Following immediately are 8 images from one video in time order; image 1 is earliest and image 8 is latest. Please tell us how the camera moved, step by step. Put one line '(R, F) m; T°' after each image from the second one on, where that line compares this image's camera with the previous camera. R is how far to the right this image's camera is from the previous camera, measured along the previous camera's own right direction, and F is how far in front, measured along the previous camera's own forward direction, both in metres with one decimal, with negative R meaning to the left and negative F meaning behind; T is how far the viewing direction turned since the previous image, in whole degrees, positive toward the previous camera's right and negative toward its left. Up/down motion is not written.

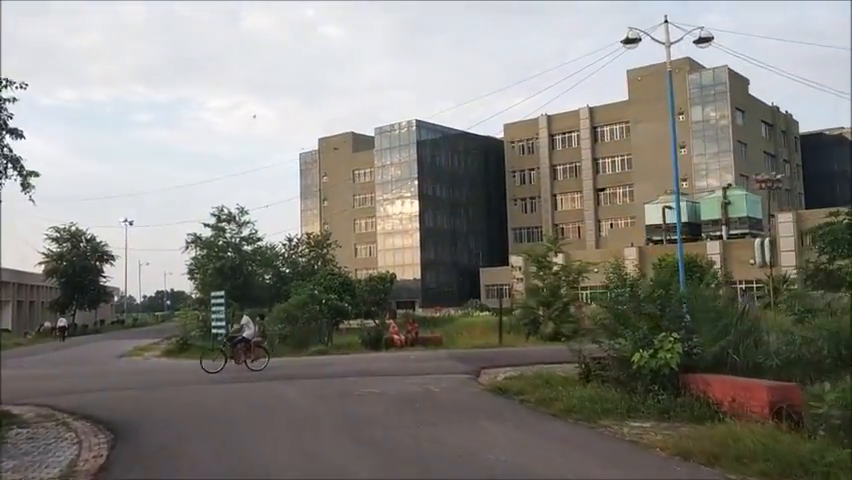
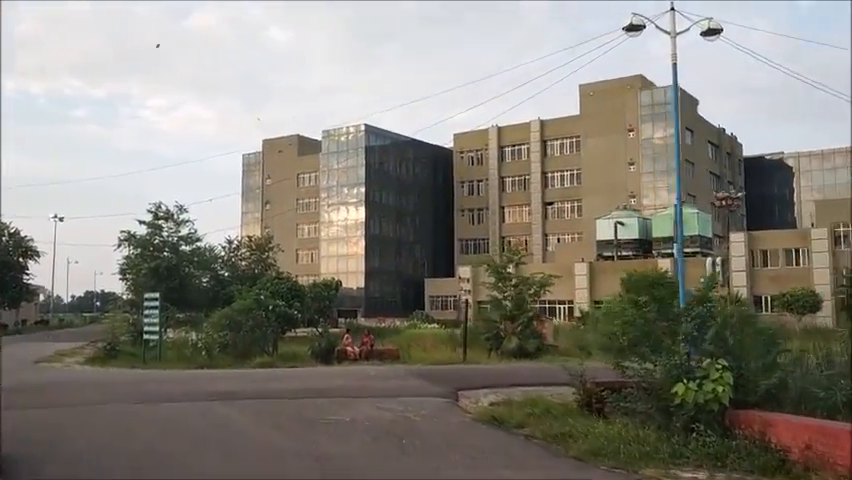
(-0.5, +1.8) m; +4°
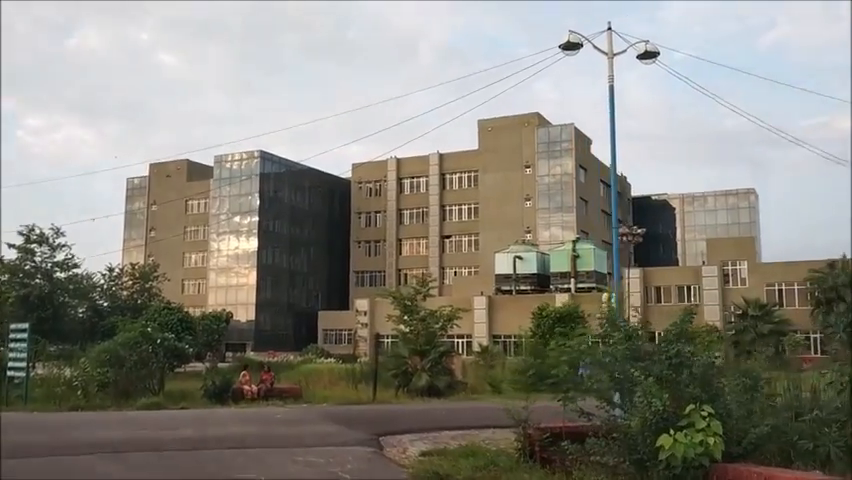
(-0.4, +1.3) m; +8°
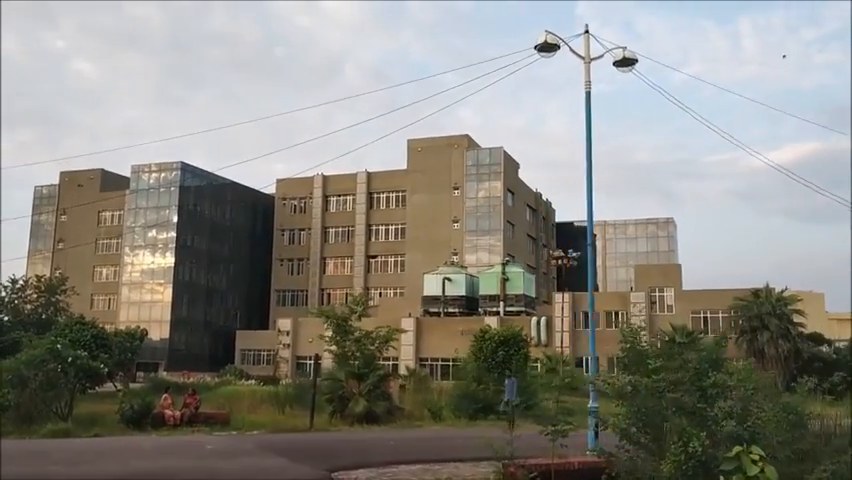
(-0.5, +1.2) m; +6°
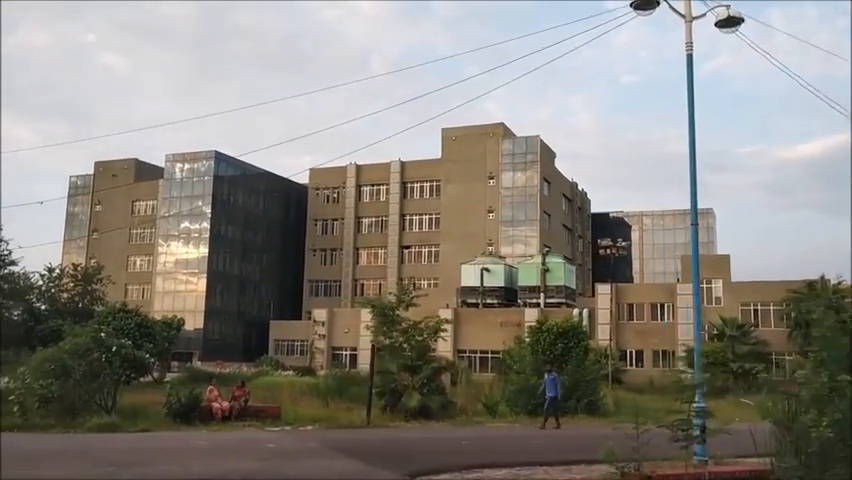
(-0.7, +1.0) m; -2°
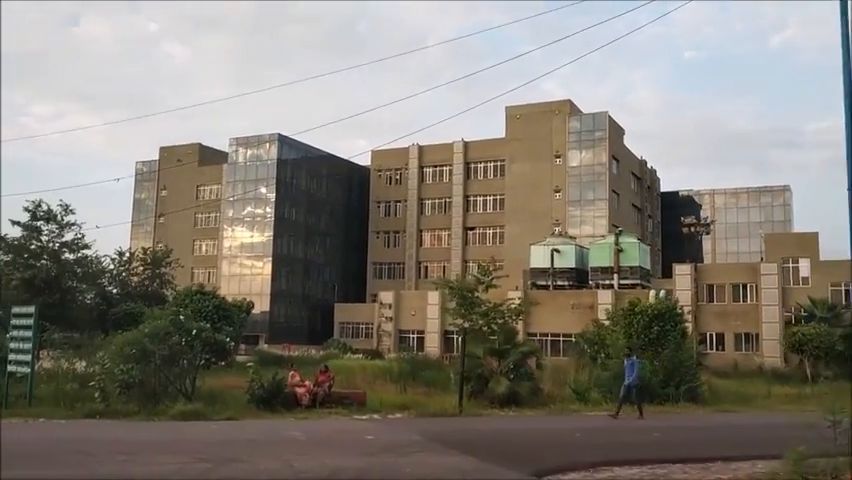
(-0.7, +1.0) m; -4°
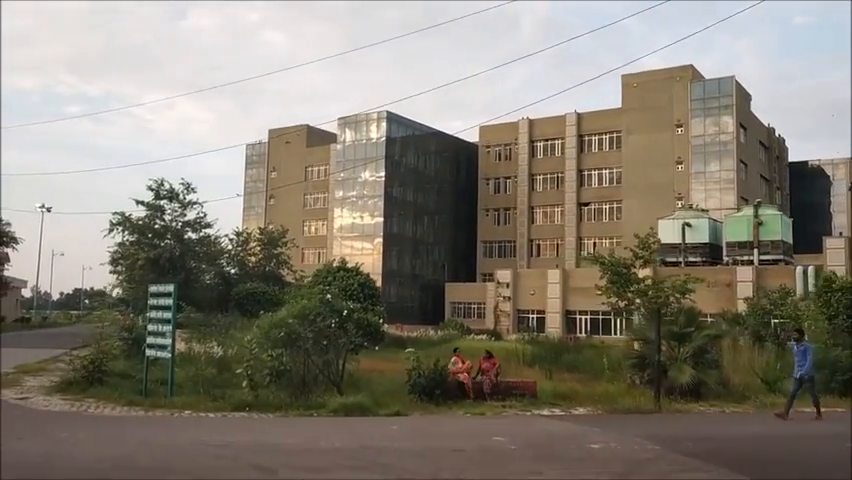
(-1.3, +1.9) m; -7°
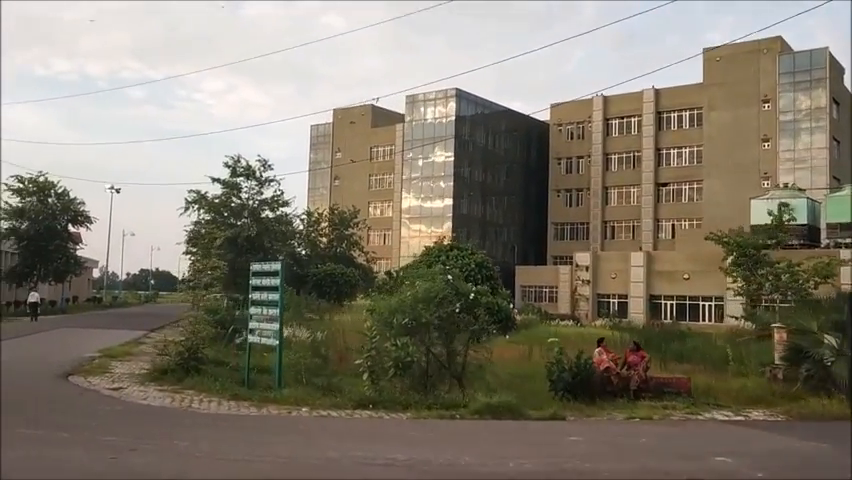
(-1.2, +1.7) m; -4°
